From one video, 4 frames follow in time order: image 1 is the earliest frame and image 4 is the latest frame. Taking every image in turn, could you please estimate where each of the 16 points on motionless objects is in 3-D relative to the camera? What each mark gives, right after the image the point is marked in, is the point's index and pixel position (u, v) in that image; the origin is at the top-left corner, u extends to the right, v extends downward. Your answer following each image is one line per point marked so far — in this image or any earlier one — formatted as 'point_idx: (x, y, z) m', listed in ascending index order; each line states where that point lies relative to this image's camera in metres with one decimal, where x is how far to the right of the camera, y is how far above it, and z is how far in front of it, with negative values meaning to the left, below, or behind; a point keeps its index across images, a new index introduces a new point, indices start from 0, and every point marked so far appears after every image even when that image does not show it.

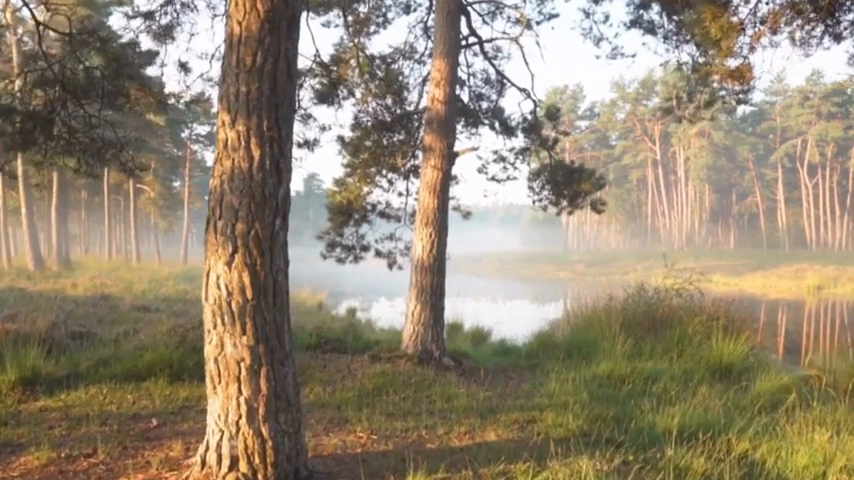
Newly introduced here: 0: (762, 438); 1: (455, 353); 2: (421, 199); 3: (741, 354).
0: (+2.2, -1.3, +4.7) m
1: (+0.4, -1.5, +9.2) m
2: (-0.1, +0.5, +7.9) m
3: (+3.9, -1.4, +8.9) m
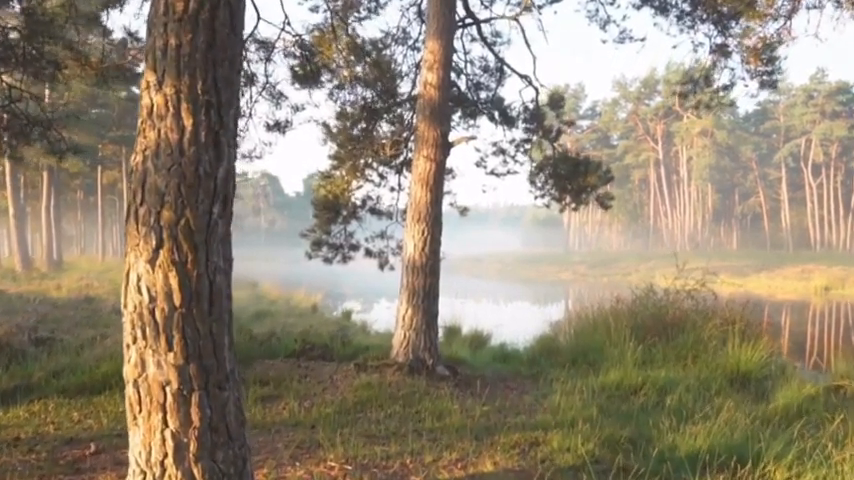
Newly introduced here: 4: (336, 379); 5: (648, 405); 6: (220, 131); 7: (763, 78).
0: (+2.1, -1.3, +4.0) m
1: (+0.3, -1.5, +8.6) m
2: (-0.2, +0.5, +7.3) m
3: (+3.8, -1.4, +8.2) m
4: (-0.8, -1.3, +6.4) m
5: (+2.0, -1.5, +6.4) m
6: (-0.8, +0.4, +2.7) m
7: (+3.3, +1.6, +6.9) m
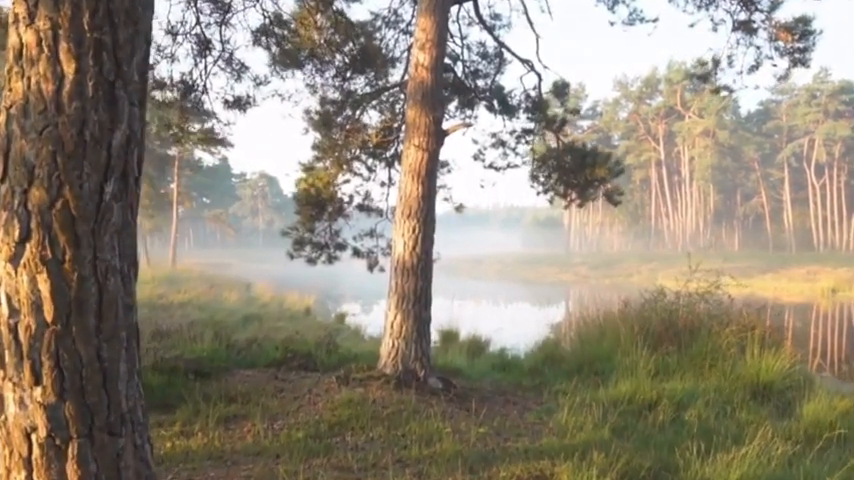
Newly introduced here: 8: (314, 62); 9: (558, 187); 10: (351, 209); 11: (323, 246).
0: (+2.1, -1.3, +3.3) m
1: (+0.2, -1.4, +7.9) m
2: (-0.2, +0.5, +6.6) m
3: (+3.8, -1.4, +7.5) m
4: (-0.9, -1.2, +5.7) m
5: (+1.9, -1.5, +5.6) m
6: (-0.9, +0.4, +2.0) m
7: (+3.2, +1.6, +6.2) m
8: (-1.2, +1.8, +7.2) m
9: (+1.6, +0.6, +8.5) m
10: (-0.9, +0.4, +8.1) m
11: (-1.2, -0.1, +8.1) m
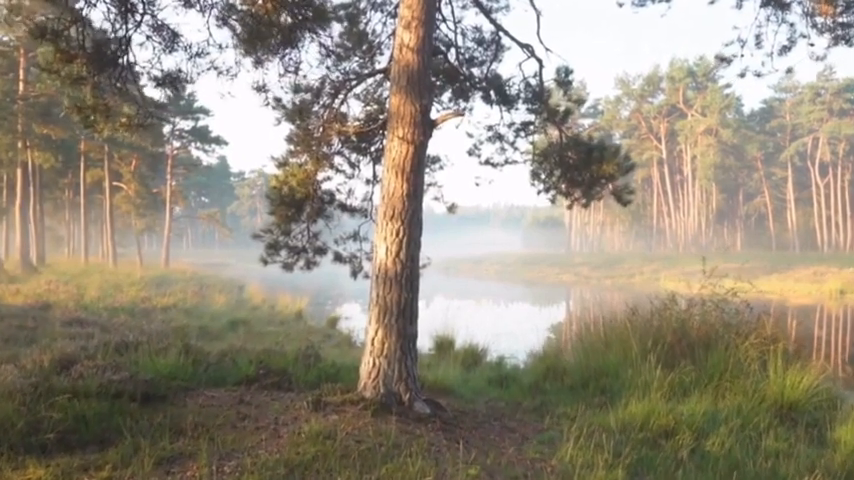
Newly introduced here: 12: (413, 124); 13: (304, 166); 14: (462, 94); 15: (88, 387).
0: (+1.9, -1.3, +2.5) m
1: (+0.1, -1.5, +7.1) m
2: (-0.4, +0.5, +5.8) m
3: (+3.7, -1.4, +6.7) m
4: (-1.0, -1.3, +4.9) m
5: (+1.8, -1.5, +4.9) m
6: (-1.0, +0.4, +1.2) m
7: (+3.1, +1.5, +5.4) m
8: (-1.3, +1.8, +6.4) m
9: (+1.5, +0.6, +7.7) m
10: (-1.0, +0.3, +7.3) m
11: (-1.3, -0.1, +7.4) m
12: (-0.1, +0.9, +5.7) m
13: (-1.2, +0.7, +7.0) m
14: (+0.4, +1.7, +8.0) m
15: (-2.4, -1.1, +5.1) m
